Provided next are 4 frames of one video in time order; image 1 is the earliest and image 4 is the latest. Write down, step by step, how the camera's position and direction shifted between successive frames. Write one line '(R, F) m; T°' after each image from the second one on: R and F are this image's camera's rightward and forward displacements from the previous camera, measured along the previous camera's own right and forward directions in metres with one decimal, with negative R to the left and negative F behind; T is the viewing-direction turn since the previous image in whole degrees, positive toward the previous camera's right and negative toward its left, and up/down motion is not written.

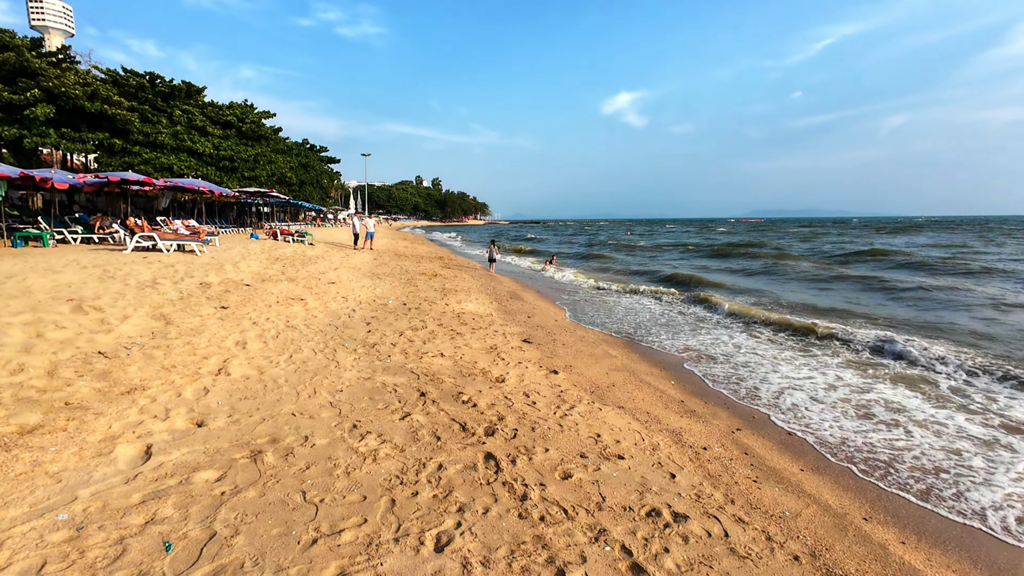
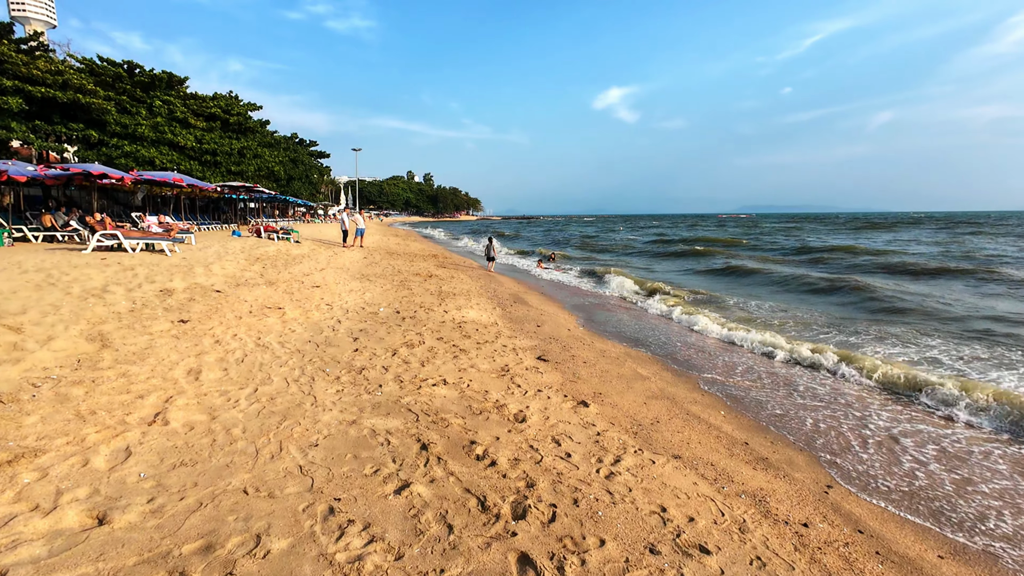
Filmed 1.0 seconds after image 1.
(-0.3, +1.1) m; +1°
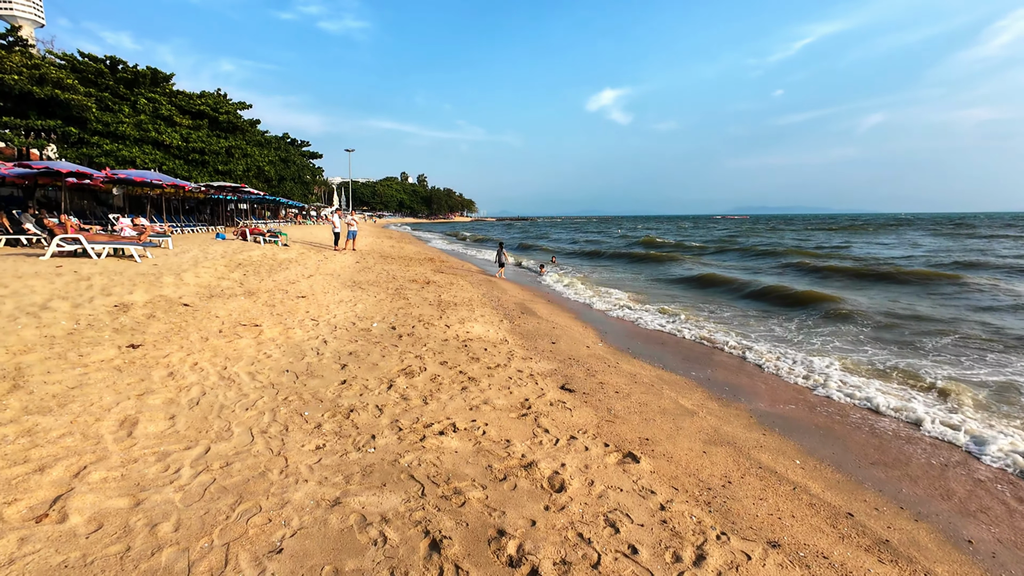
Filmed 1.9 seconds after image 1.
(-0.3, +1.0) m; +1°
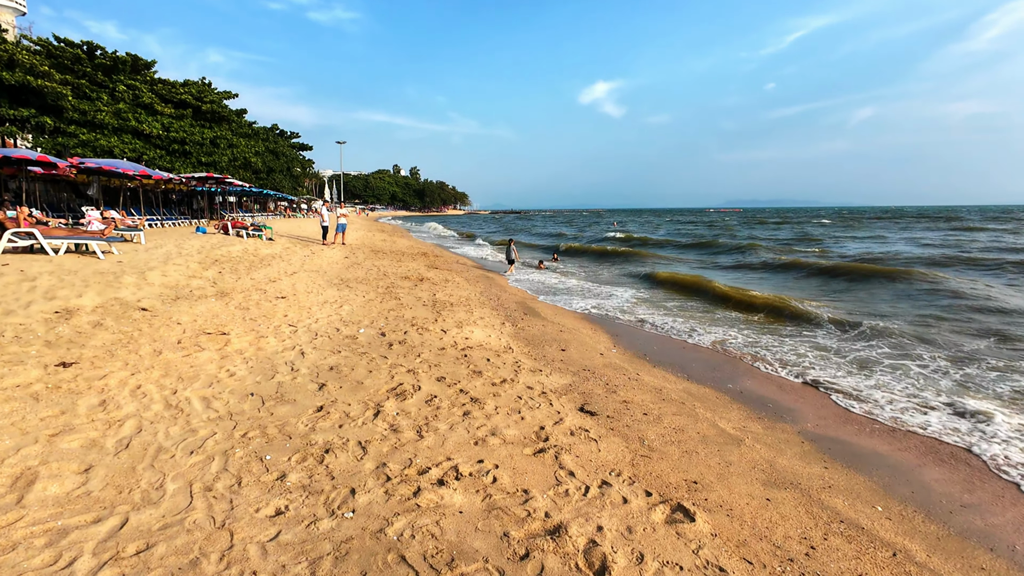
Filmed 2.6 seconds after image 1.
(-0.2, +0.8) m; +1°
